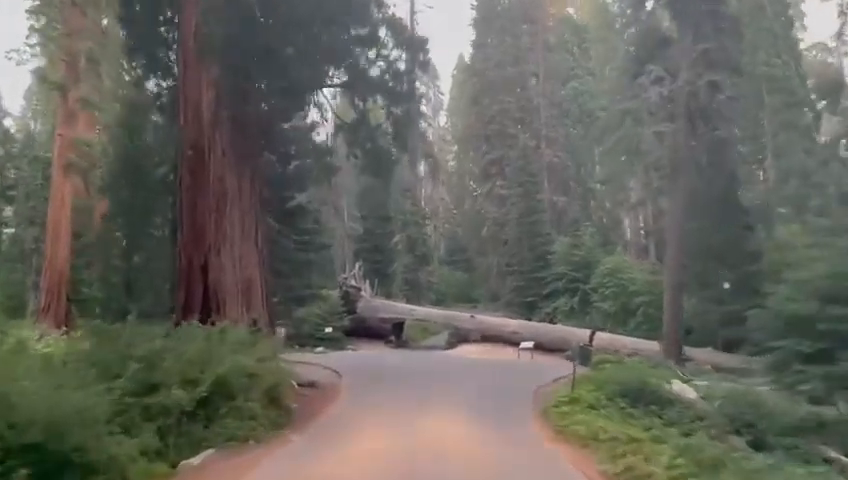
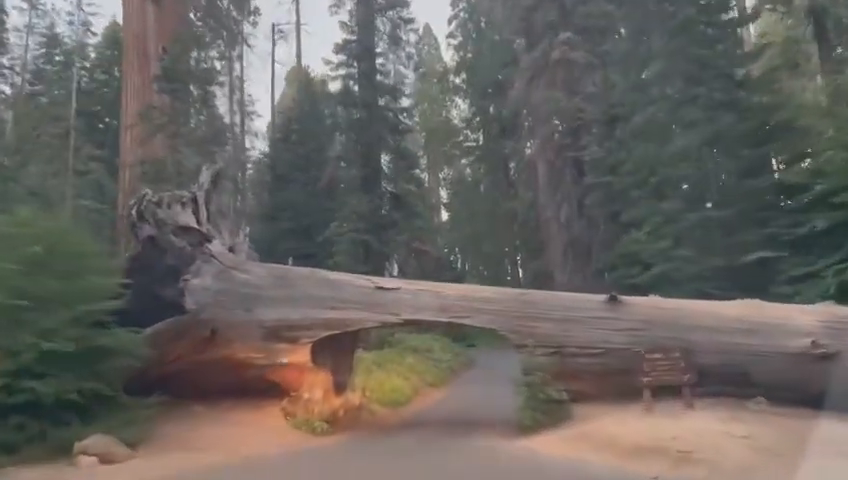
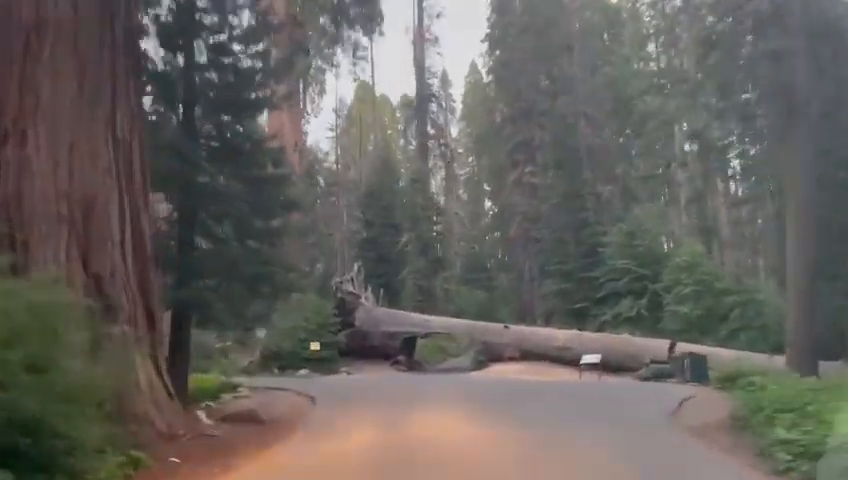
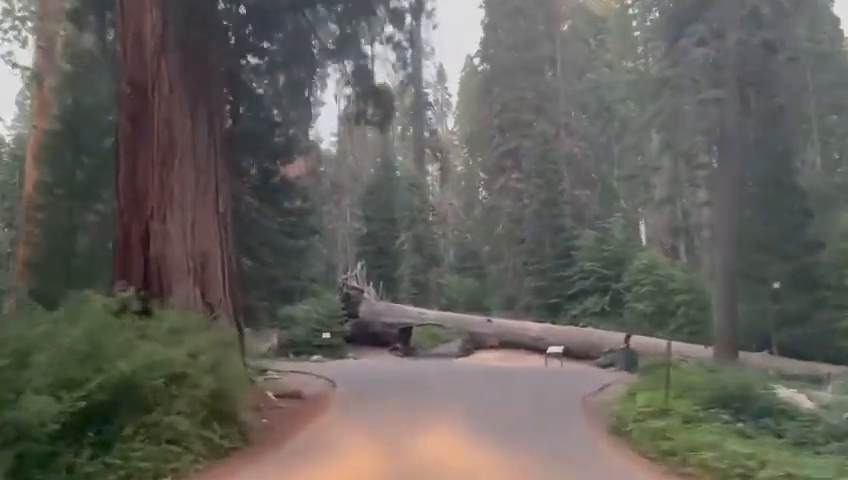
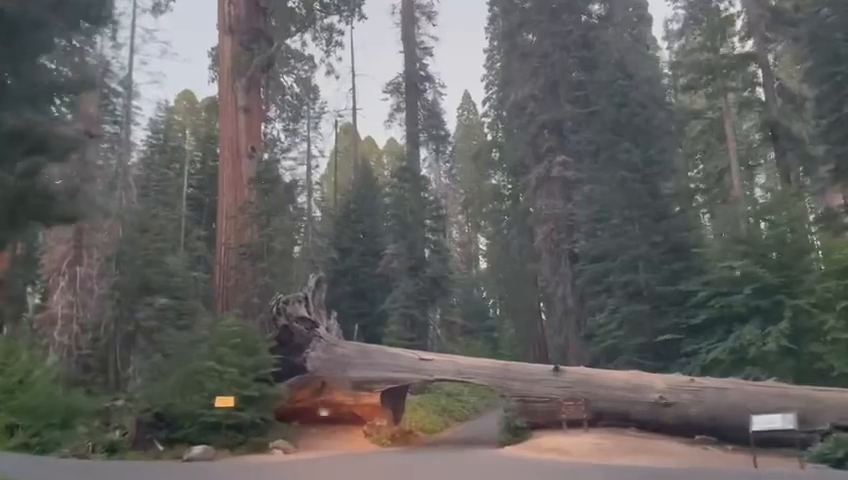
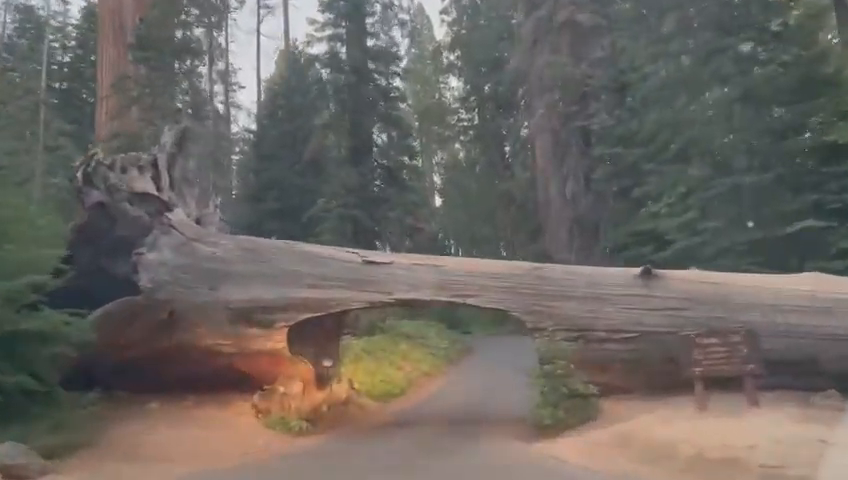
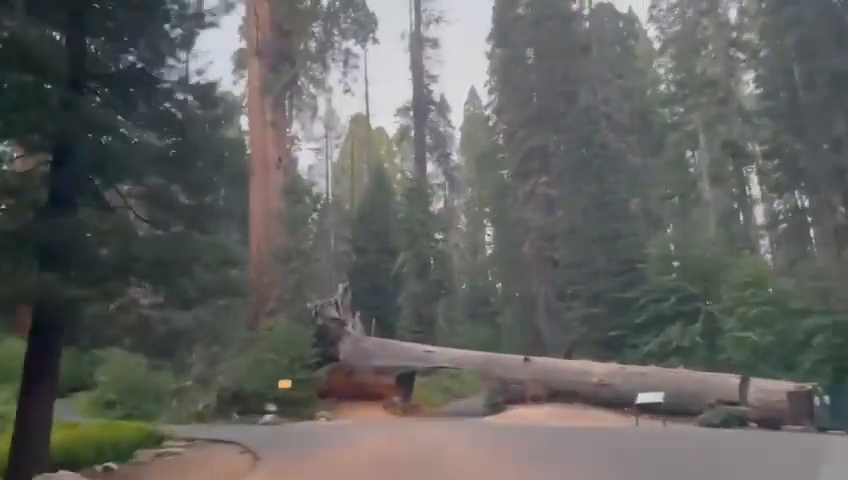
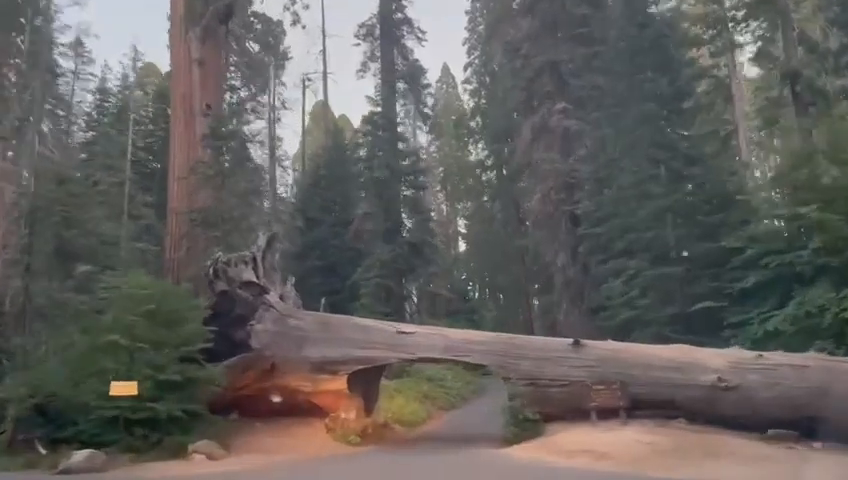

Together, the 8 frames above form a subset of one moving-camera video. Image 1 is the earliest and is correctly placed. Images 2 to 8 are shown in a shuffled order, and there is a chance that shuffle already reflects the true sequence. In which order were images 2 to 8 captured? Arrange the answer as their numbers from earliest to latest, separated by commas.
4, 3, 7, 5, 8, 2, 6
